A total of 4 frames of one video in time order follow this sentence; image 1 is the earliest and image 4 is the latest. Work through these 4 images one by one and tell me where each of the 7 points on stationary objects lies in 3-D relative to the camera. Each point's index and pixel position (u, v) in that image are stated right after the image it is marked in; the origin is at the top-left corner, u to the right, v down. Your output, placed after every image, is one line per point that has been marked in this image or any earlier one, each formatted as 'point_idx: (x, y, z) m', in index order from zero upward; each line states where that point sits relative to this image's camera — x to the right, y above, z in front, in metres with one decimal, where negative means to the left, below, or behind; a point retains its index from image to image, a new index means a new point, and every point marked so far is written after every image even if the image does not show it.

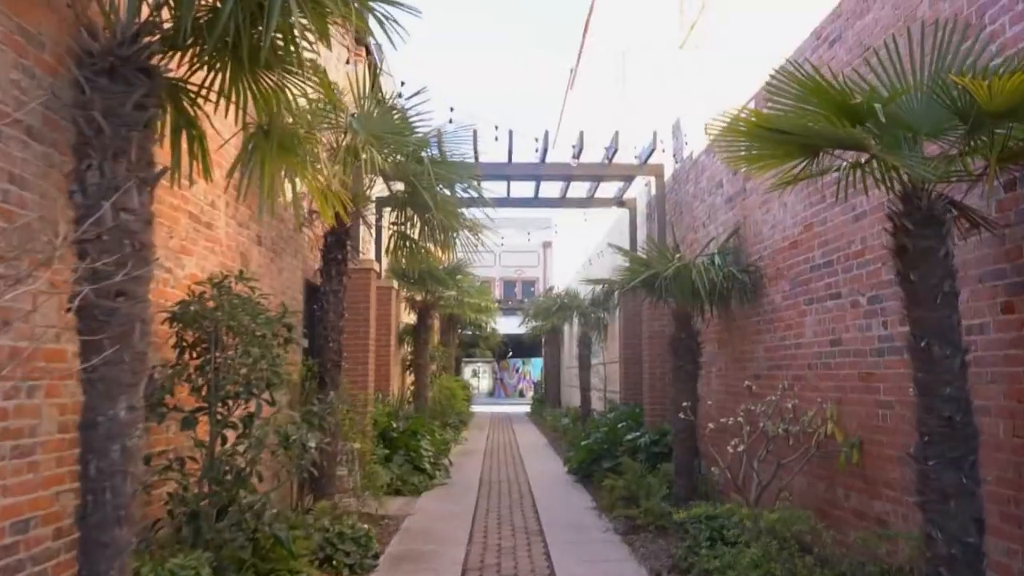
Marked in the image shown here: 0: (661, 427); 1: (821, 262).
0: (+1.4, -1.3, +8.5) m
1: (+1.8, +0.1, +5.3) m
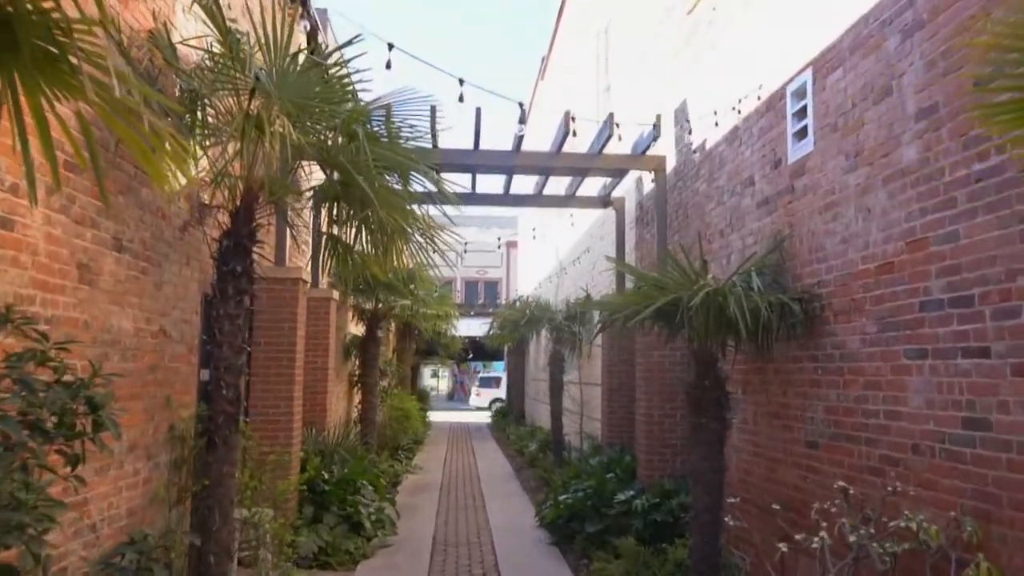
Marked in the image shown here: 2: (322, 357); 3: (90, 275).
0: (+1.1, -1.5, +6.7) m
1: (+1.7, 0.0, +3.5) m
2: (-1.8, -0.7, +8.8) m
3: (-1.9, +0.1, +4.0) m
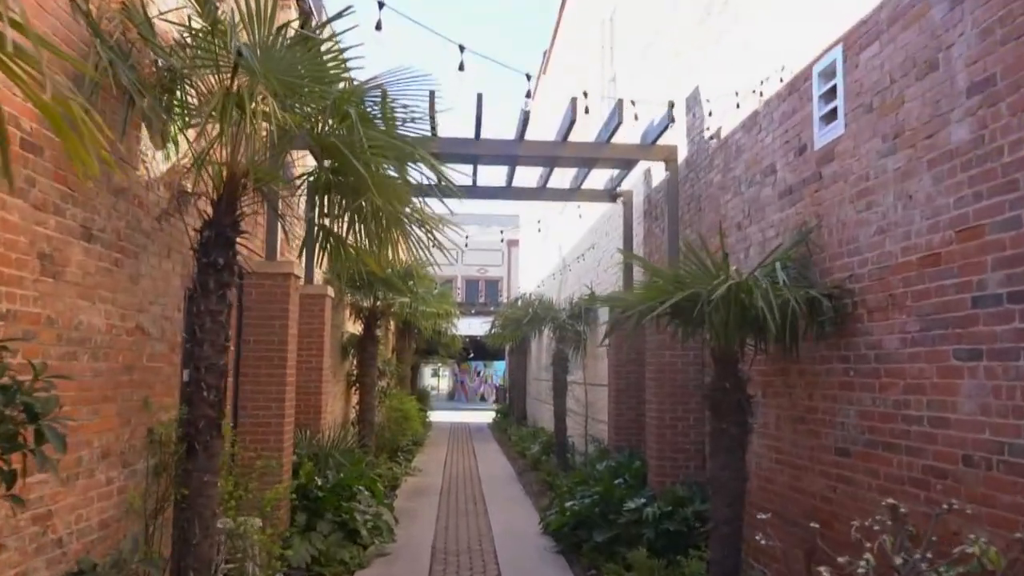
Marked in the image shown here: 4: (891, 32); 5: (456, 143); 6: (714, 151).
0: (+1.1, -1.4, +6.3) m
1: (+1.7, 0.0, +3.1) m
2: (-1.8, -0.6, +8.4) m
3: (-1.8, +0.1, +3.6) m
4: (+1.7, +1.1, +4.0) m
5: (-0.5, +1.2, +7.2) m
6: (+1.5, +1.0, +6.6) m
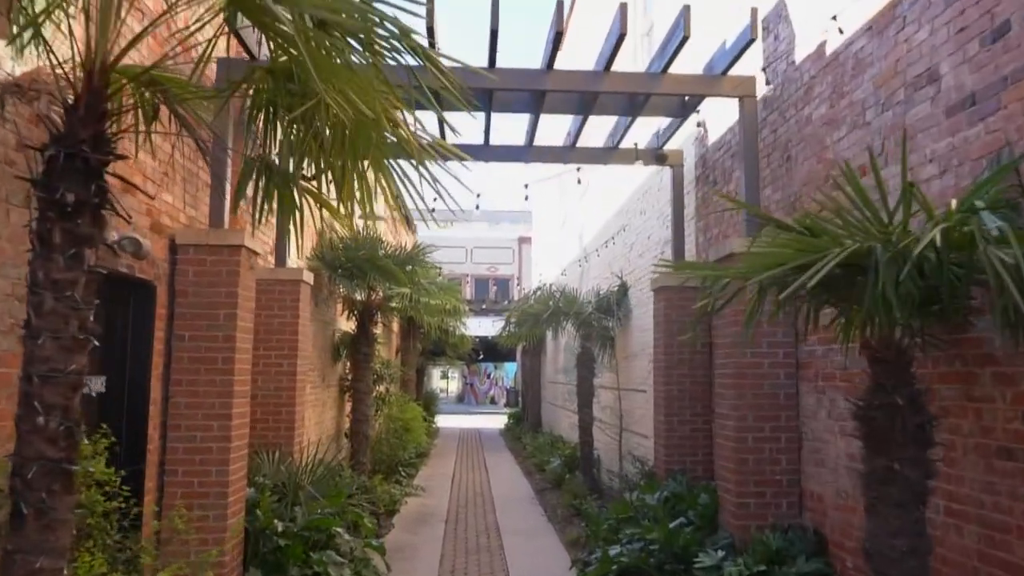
0: (+1.3, -1.3, +4.6) m
1: (+1.8, +0.1, +1.4) m
2: (-1.6, -0.5, +6.7) m
3: (-1.7, +0.2, +1.9) m
4: (+1.8, +1.3, +2.2) m
5: (-0.3, +1.3, +5.5) m
6: (+1.6, +1.1, +4.9) m
